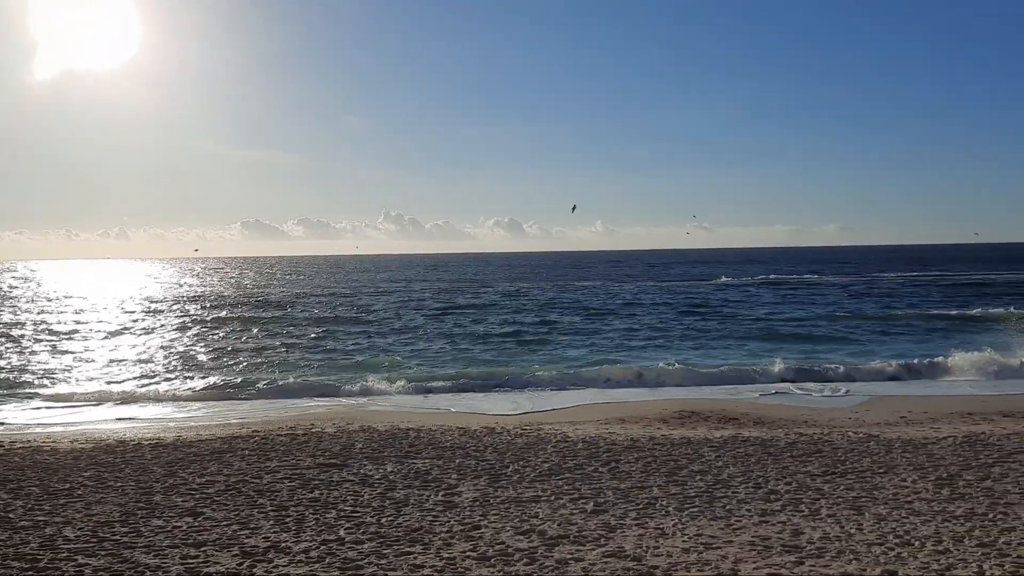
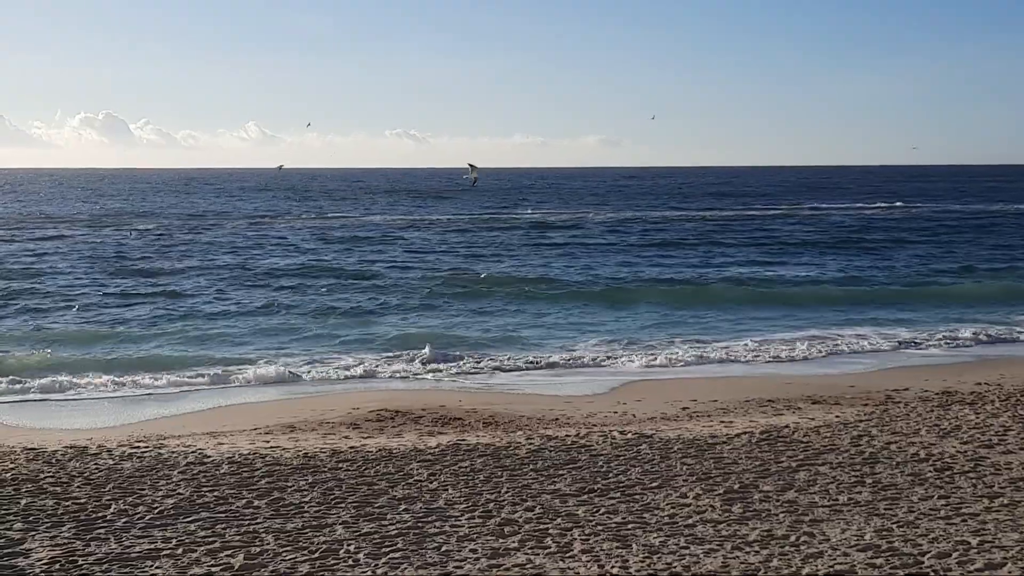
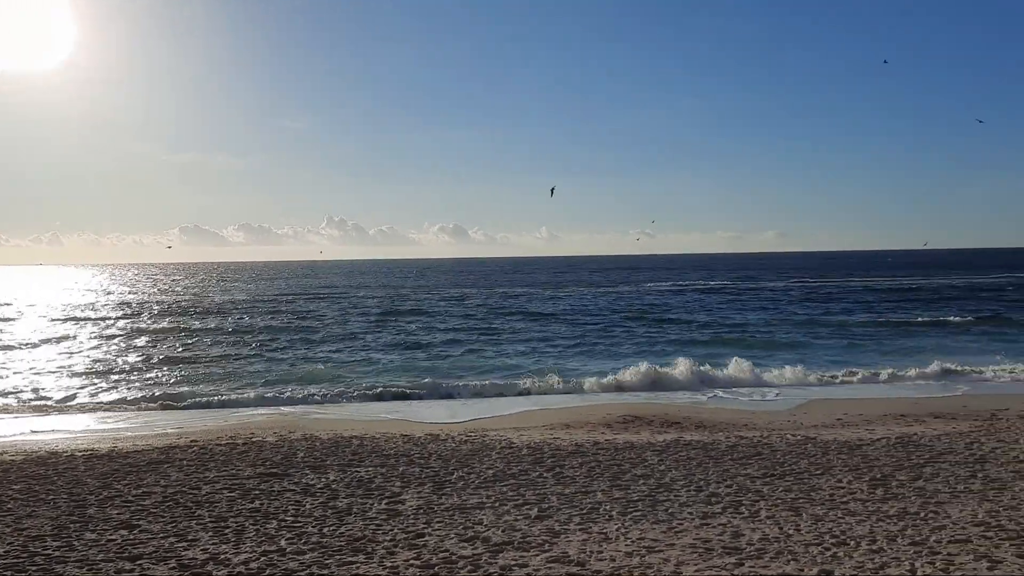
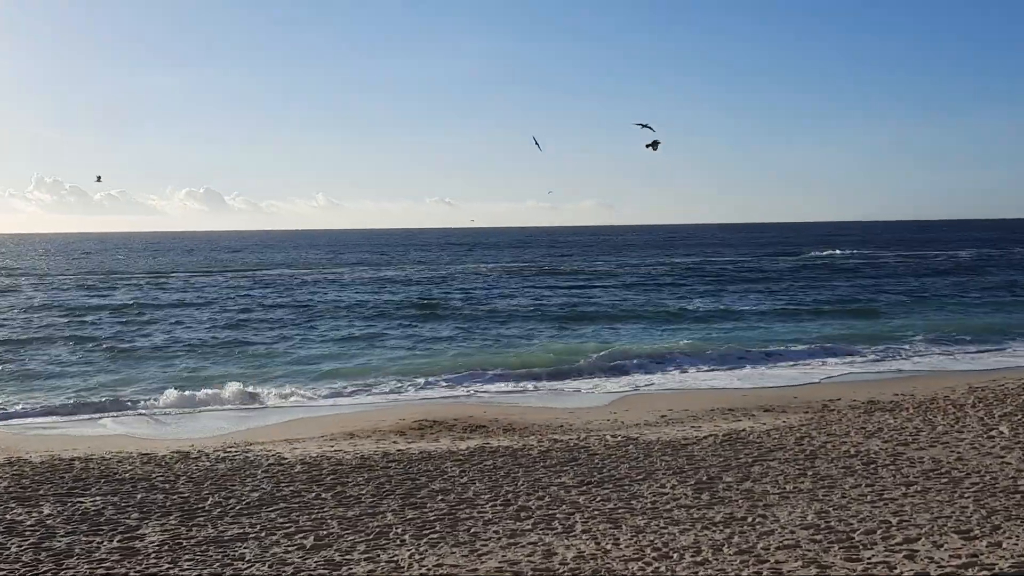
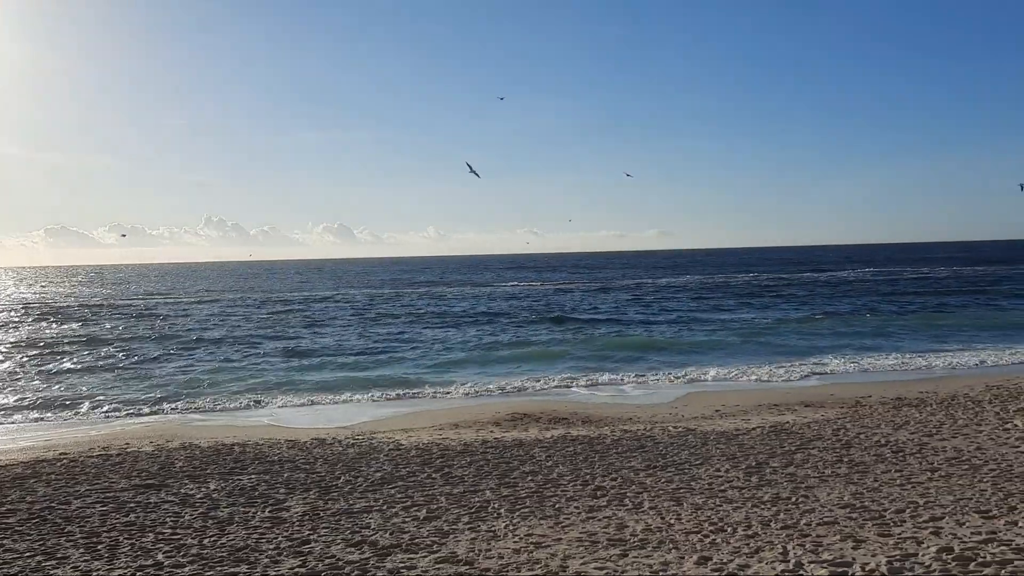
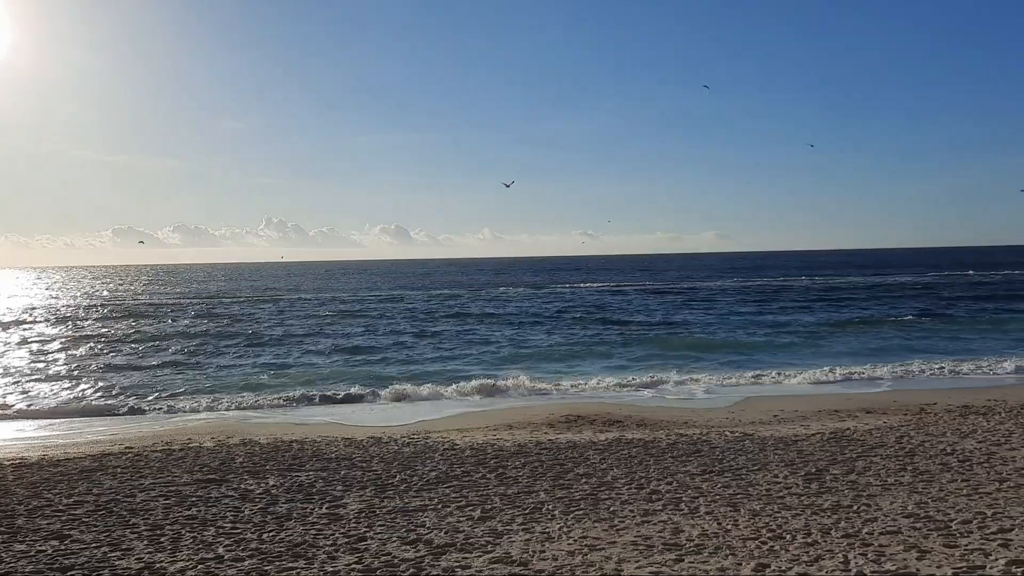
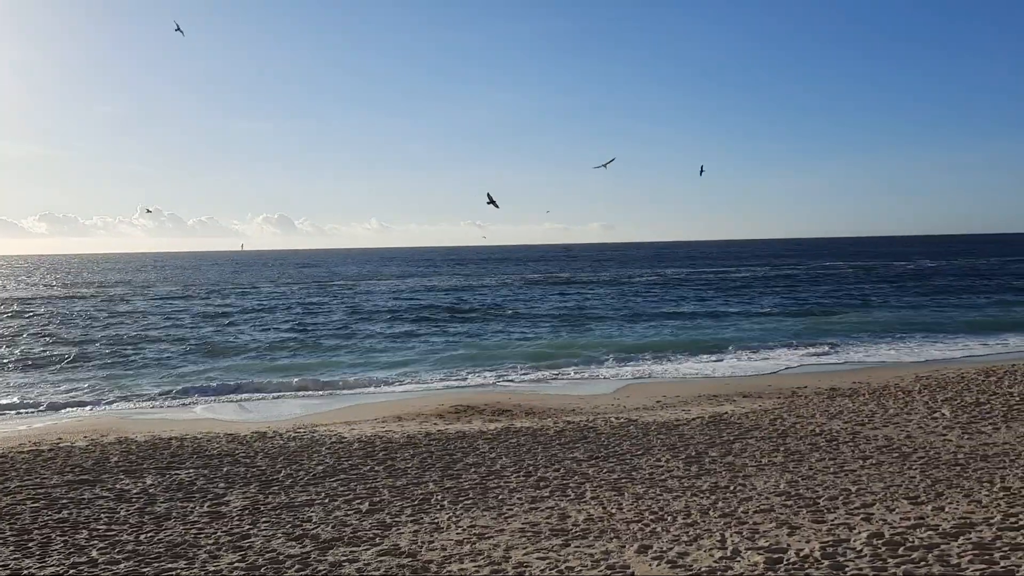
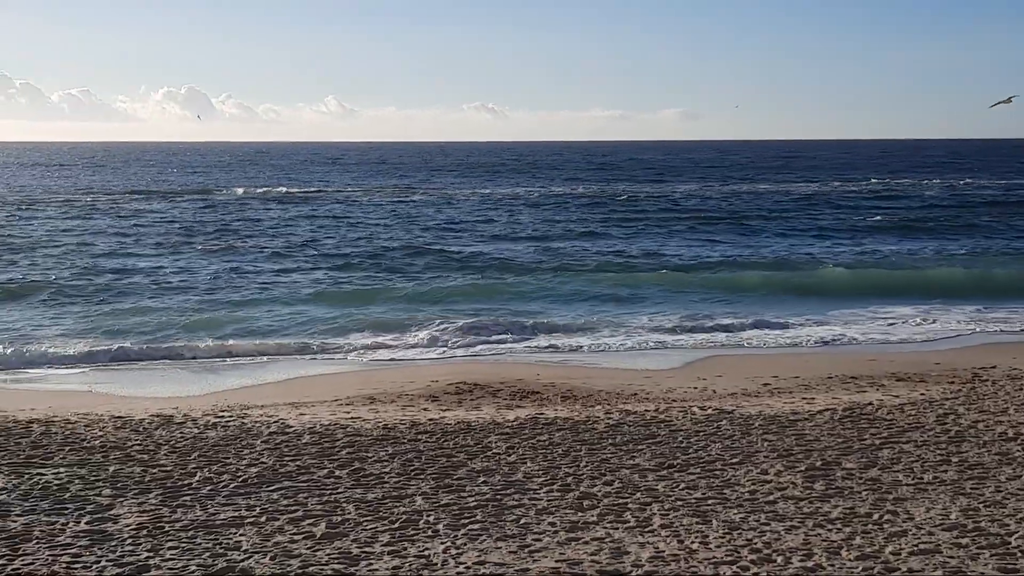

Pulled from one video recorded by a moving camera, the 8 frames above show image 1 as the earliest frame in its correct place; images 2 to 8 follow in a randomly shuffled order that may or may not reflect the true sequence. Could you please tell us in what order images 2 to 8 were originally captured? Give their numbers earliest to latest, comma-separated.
3, 6, 5, 7, 4, 2, 8
